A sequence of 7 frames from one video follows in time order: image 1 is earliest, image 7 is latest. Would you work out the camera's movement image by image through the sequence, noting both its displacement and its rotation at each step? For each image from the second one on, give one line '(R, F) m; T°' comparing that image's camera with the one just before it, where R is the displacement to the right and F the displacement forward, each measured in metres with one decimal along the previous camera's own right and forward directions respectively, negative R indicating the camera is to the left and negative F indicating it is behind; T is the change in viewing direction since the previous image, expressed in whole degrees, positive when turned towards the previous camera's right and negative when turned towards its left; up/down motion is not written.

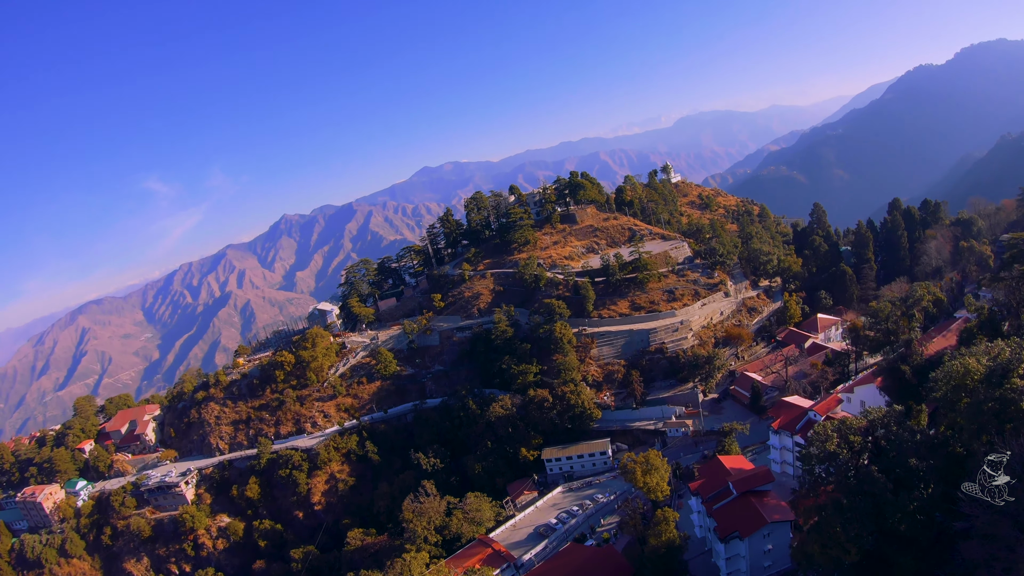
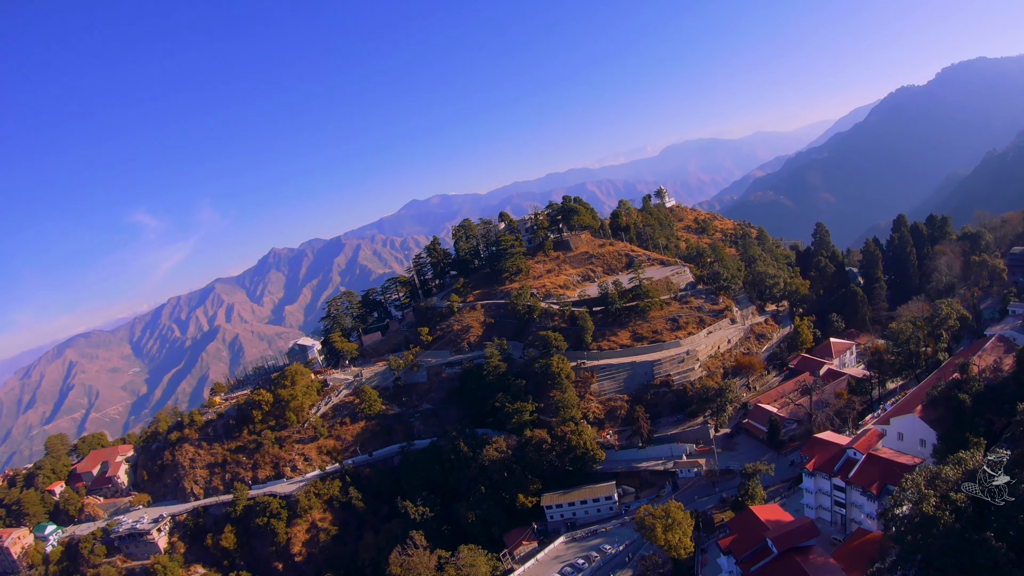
(-0.6, +2.6) m; +2°
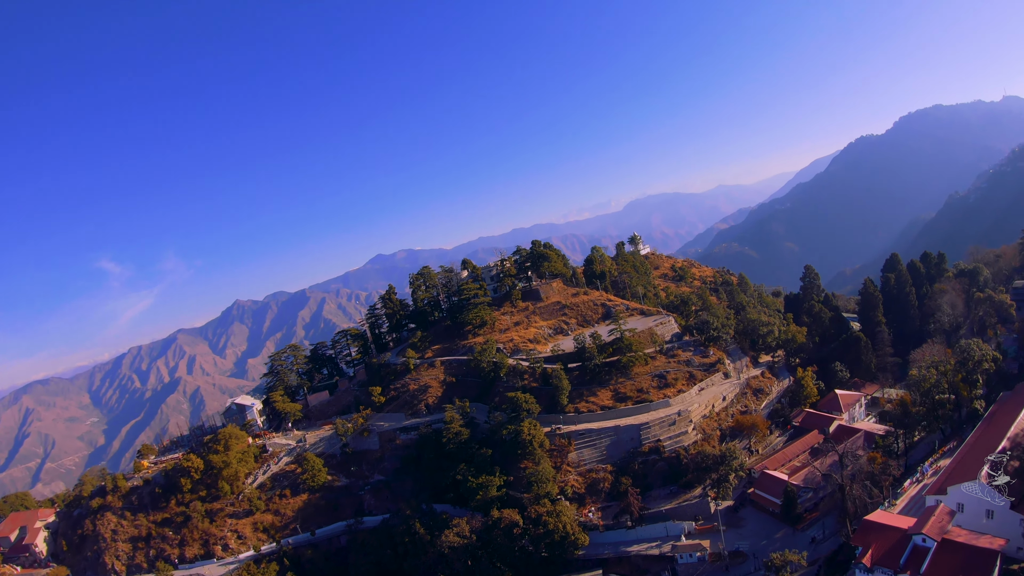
(-0.2, +4.8) m; +5°
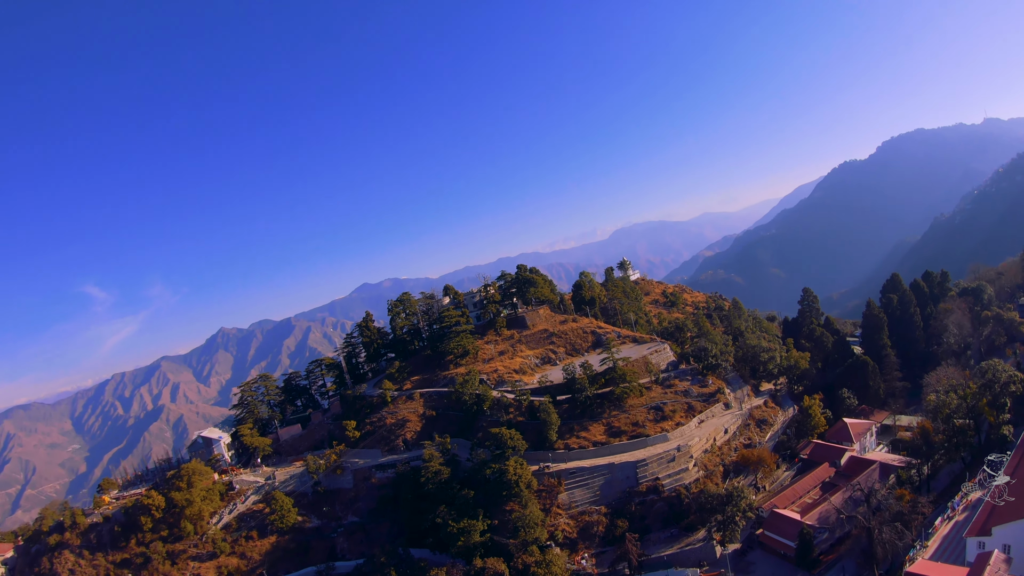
(+0.2, +2.2) m; +2°
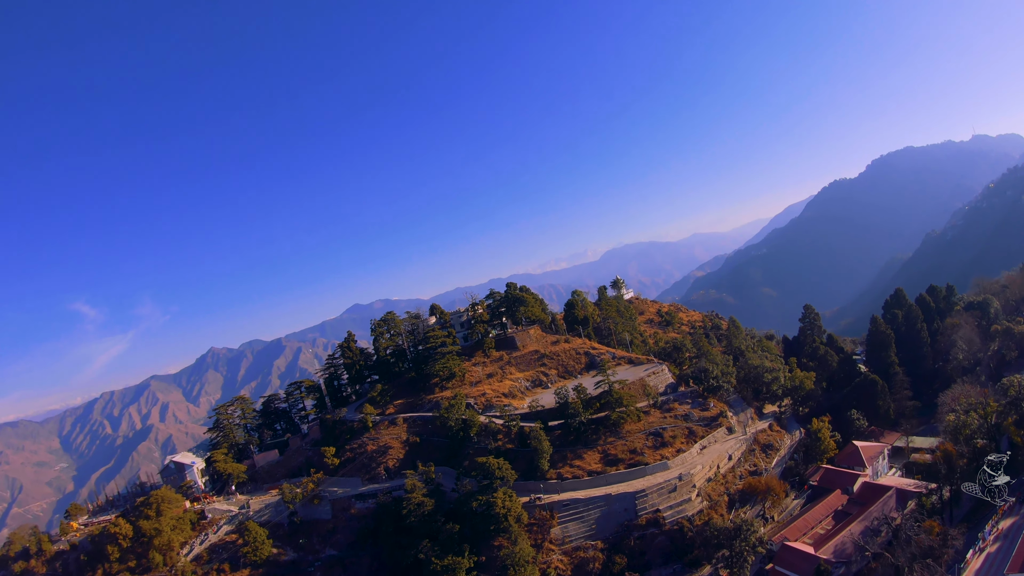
(+0.2, +1.7) m; +1°
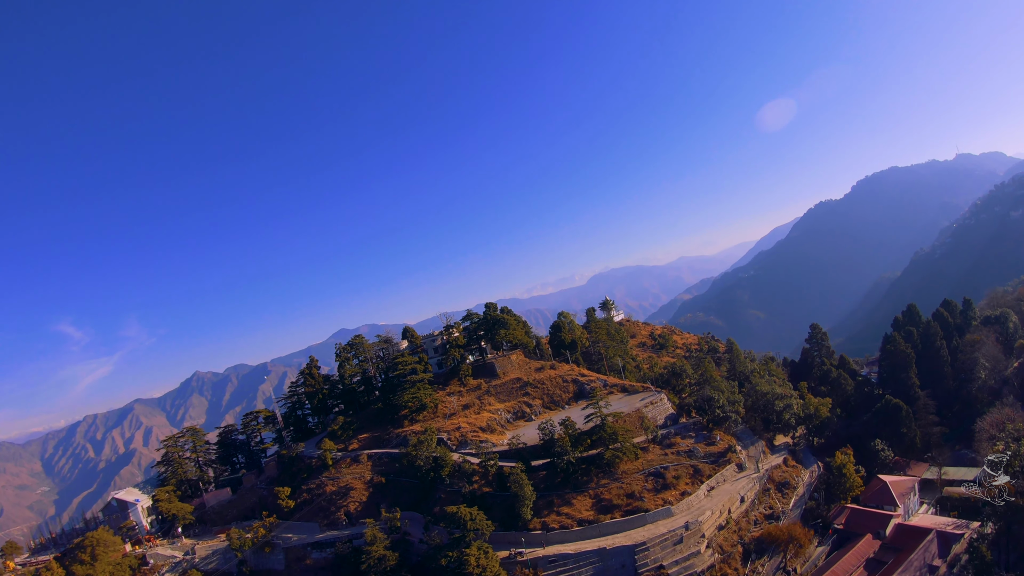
(+0.7, +3.5) m; +2°
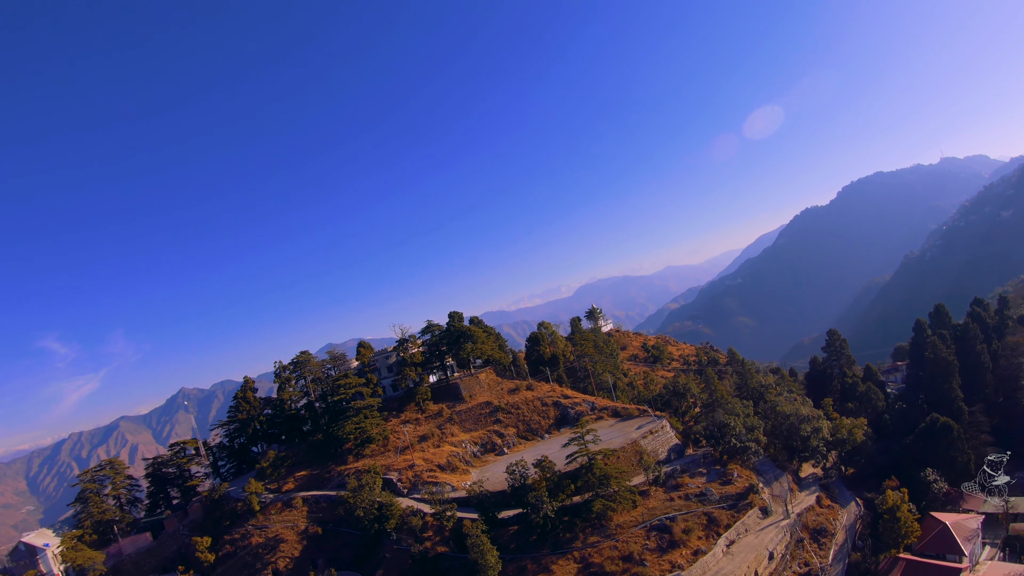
(+1.2, +5.4) m; +2°
